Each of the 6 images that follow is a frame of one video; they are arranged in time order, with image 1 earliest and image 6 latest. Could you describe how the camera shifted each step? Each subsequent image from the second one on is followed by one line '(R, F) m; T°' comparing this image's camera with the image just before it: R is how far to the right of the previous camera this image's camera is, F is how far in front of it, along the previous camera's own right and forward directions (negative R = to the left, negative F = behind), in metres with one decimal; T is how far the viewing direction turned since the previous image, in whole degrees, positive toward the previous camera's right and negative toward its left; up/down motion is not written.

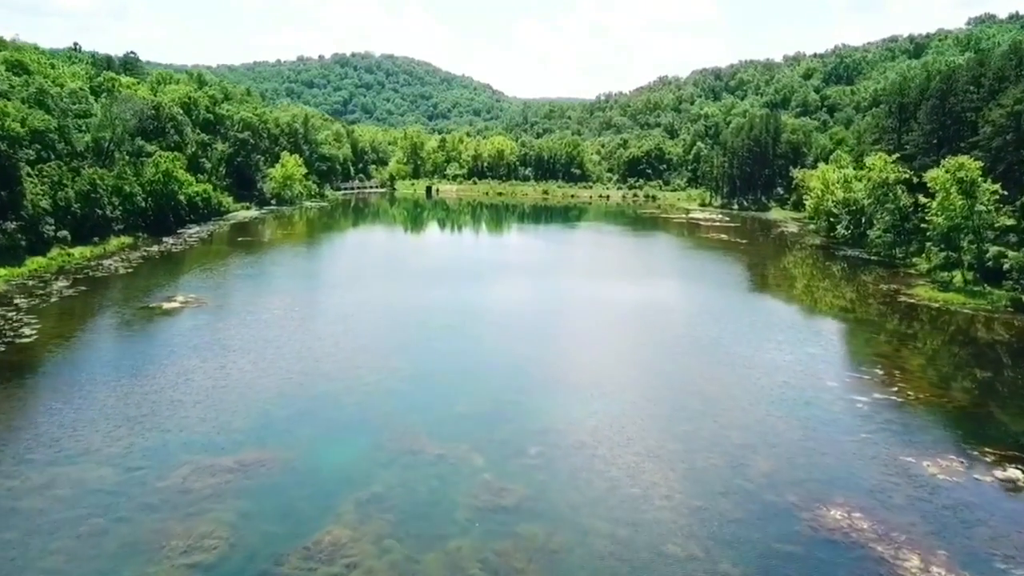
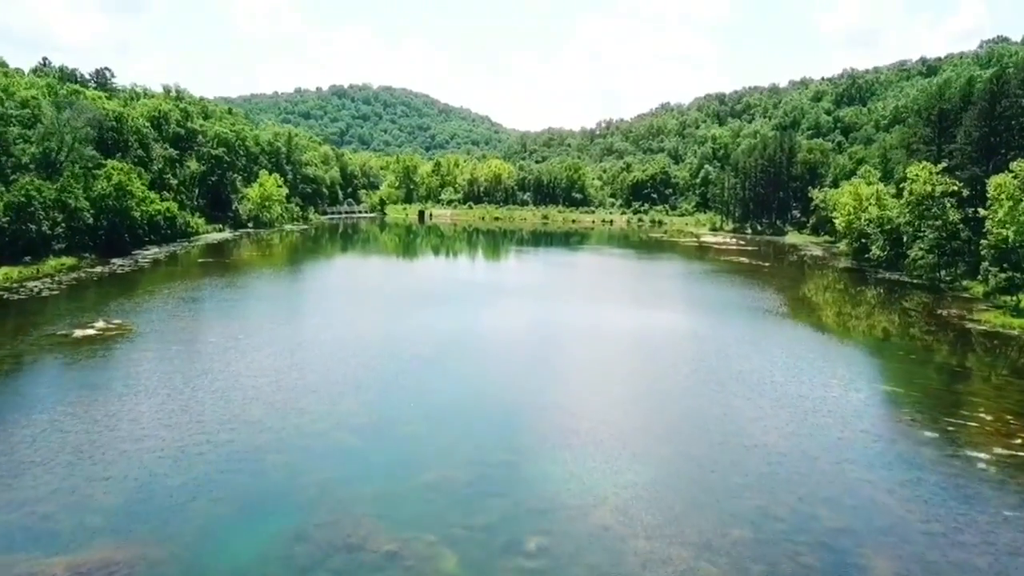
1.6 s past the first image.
(+0.2, +8.8) m; 0°
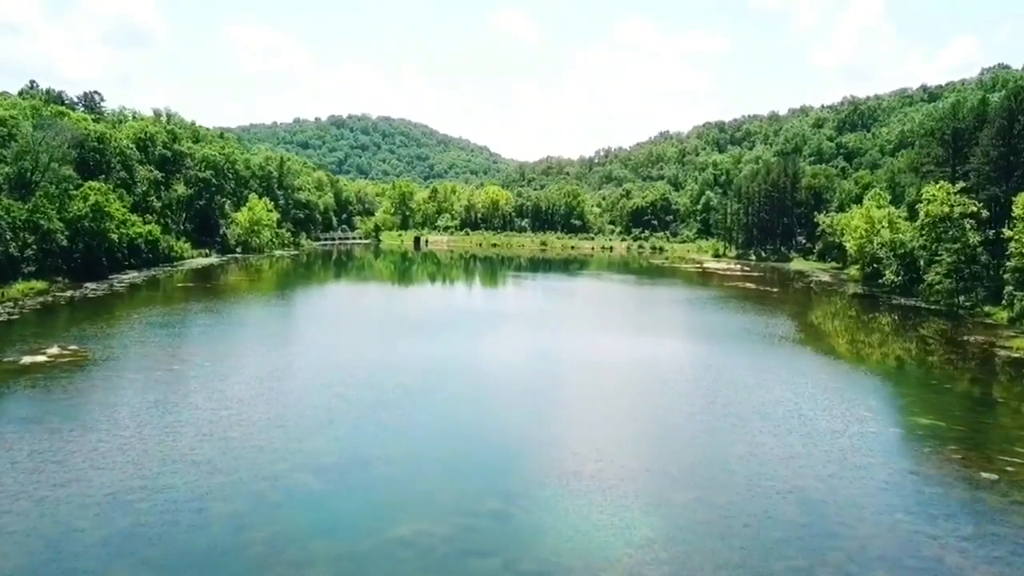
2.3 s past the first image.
(+0.2, +3.5) m; 0°
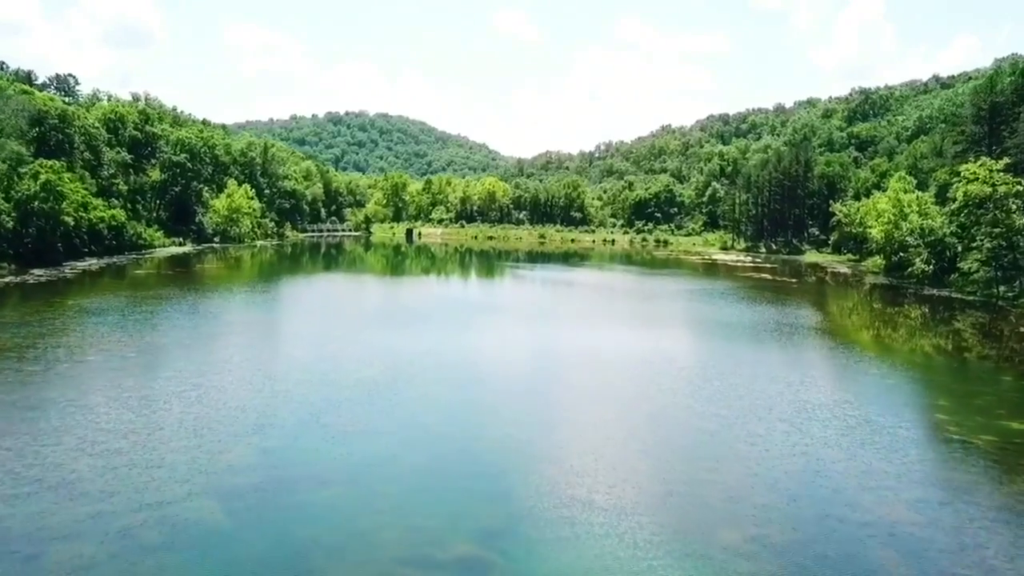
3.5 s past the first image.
(+0.4, +6.1) m; 0°
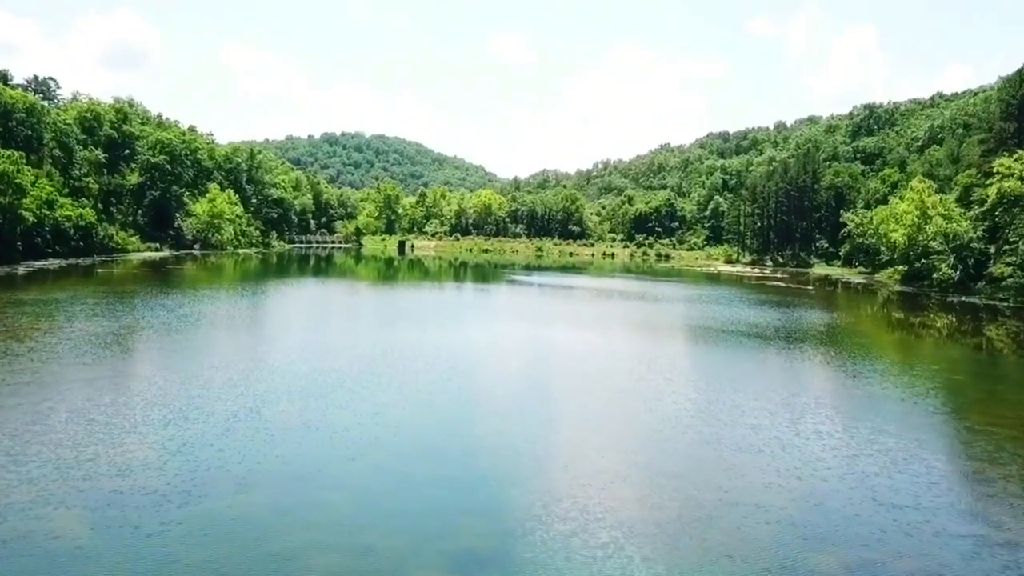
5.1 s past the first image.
(0.0, +4.7) m; 0°
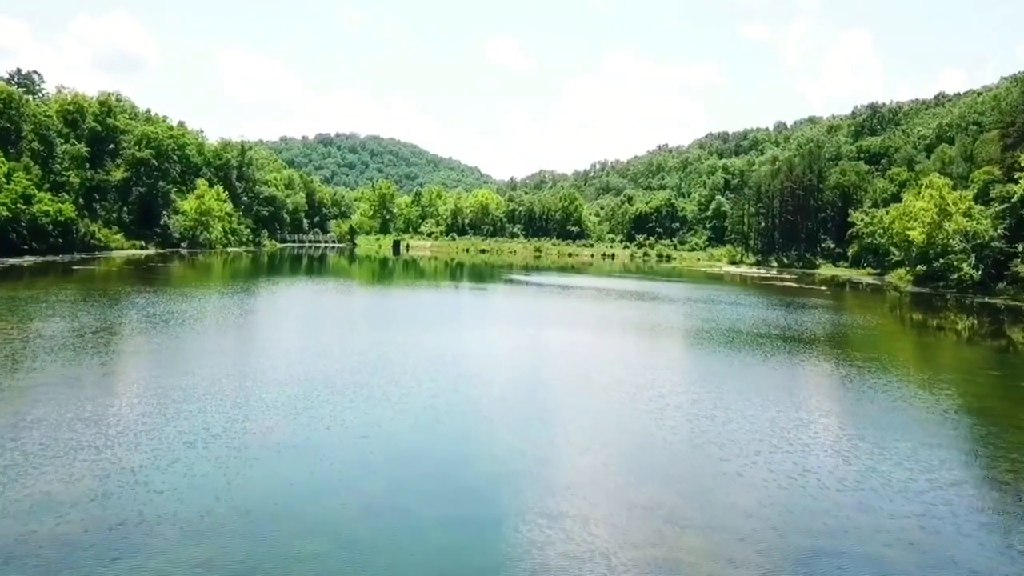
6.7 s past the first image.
(-0.5, +2.9) m; 0°
